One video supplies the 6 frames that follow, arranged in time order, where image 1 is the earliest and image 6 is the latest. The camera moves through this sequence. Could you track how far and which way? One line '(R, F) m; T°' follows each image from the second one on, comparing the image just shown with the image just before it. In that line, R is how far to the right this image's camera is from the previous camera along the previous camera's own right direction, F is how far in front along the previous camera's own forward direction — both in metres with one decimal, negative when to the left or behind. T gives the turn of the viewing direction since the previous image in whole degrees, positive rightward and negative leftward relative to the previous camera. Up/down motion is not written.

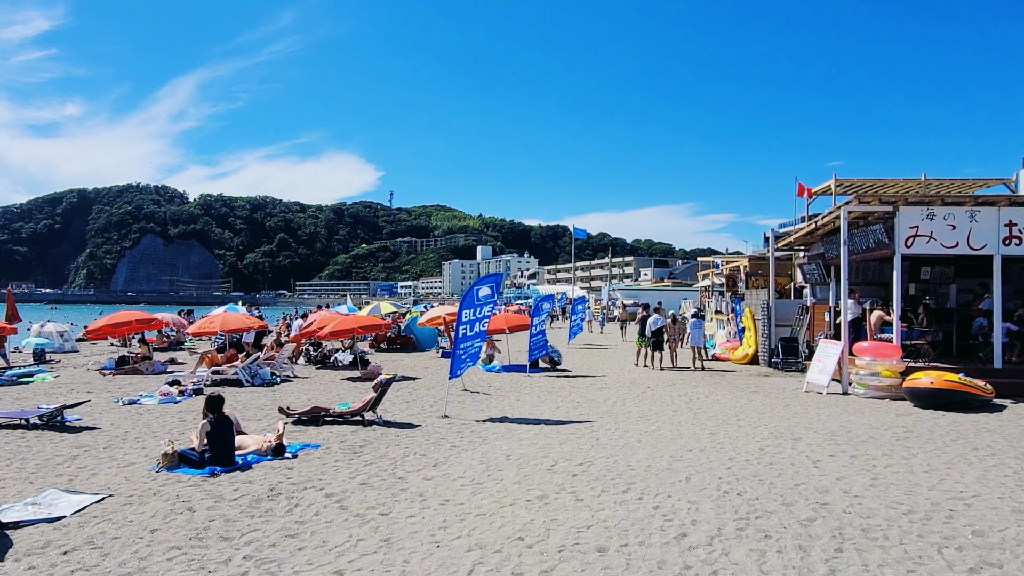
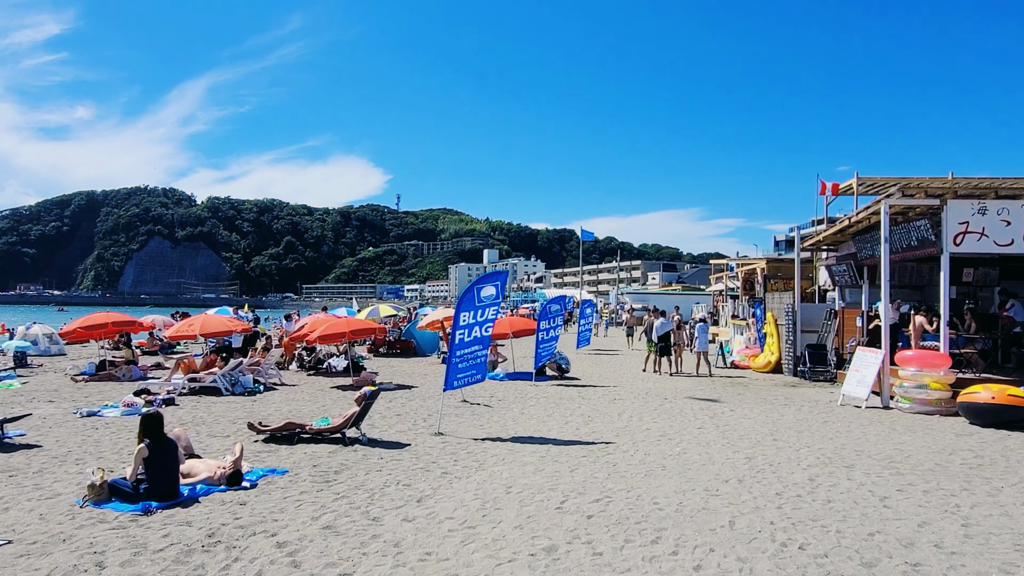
(0.0, +1.2) m; -1°
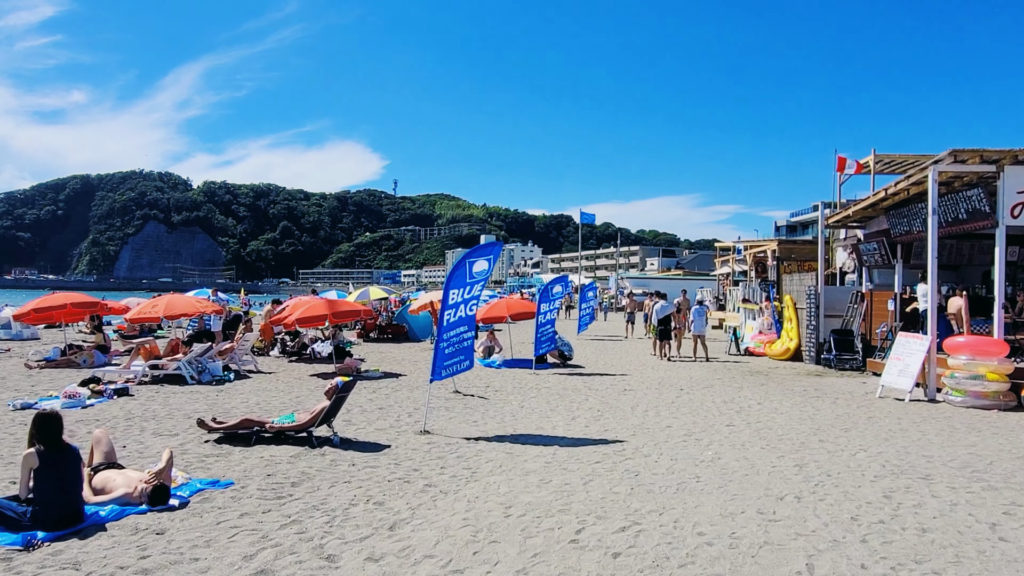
(0.0, +1.3) m; 0°
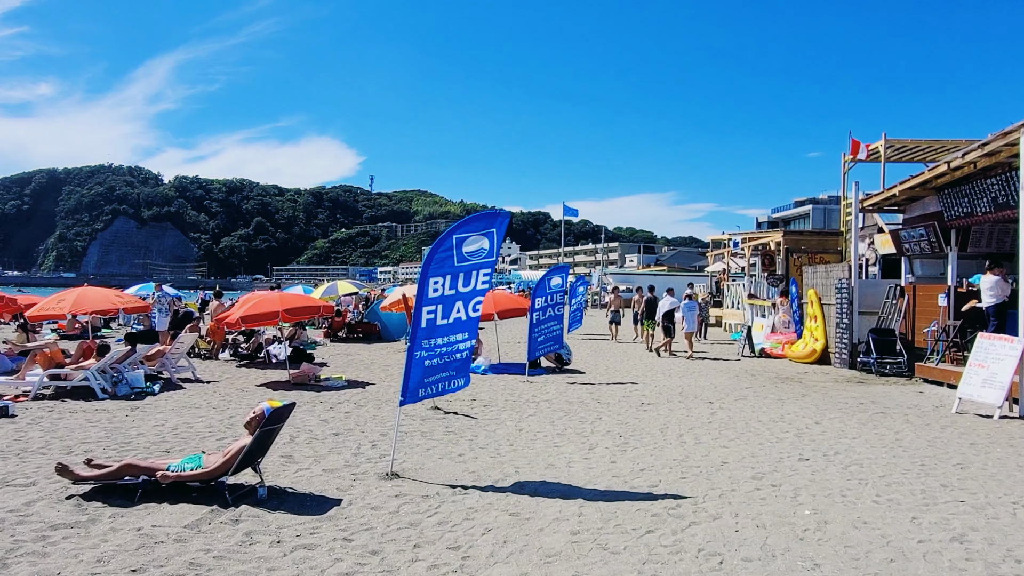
(-0.2, +2.1) m; +2°
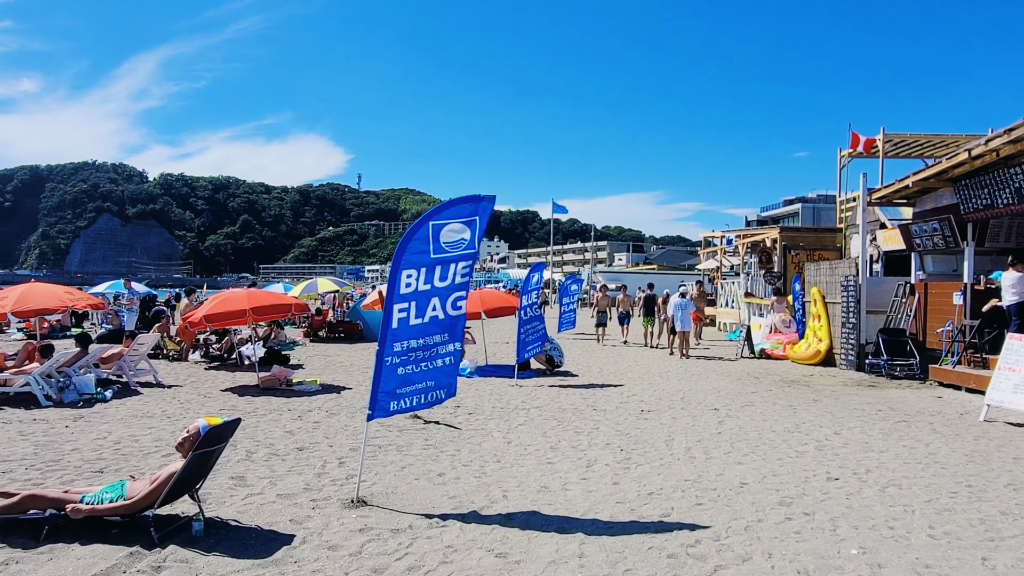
(0.0, +0.8) m; +1°
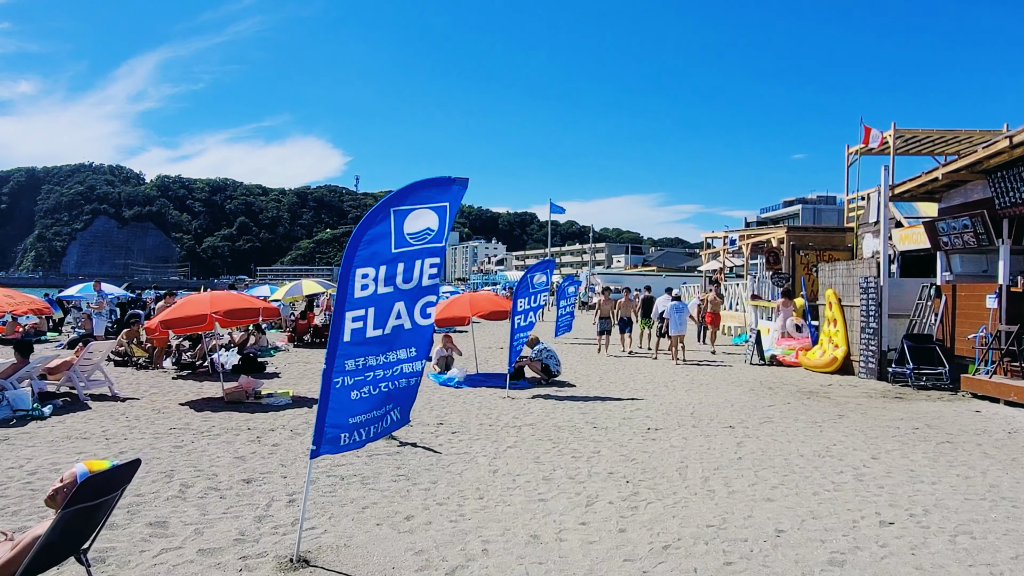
(+0.1, +0.9) m; 0°
